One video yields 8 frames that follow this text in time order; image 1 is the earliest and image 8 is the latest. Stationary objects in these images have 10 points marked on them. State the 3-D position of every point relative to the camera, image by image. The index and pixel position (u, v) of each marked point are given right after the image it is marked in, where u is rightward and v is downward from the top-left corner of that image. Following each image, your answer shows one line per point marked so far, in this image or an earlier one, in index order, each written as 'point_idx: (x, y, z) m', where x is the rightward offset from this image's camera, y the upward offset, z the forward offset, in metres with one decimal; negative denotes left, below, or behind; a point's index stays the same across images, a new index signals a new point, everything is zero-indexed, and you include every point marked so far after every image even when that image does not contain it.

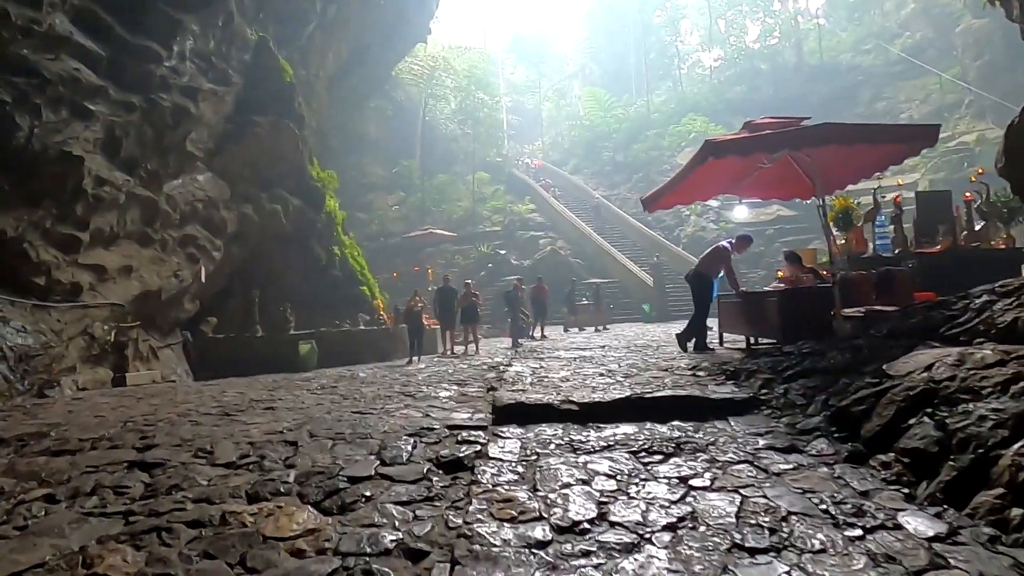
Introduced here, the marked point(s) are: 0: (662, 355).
0: (+1.6, -0.7, +7.2) m
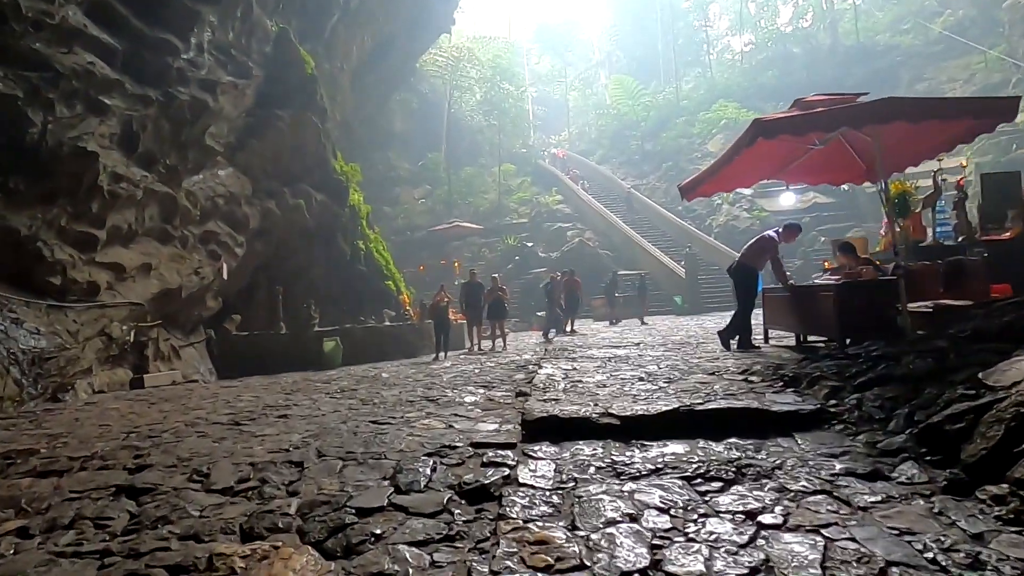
0: (+2.0, -0.7, +6.7) m
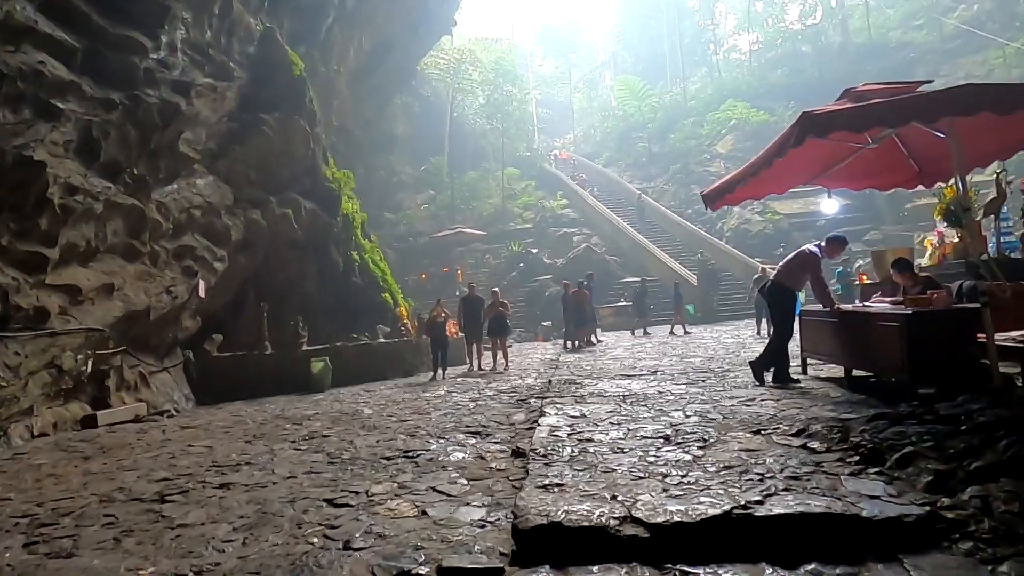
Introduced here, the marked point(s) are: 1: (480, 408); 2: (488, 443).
0: (+1.9, -0.9, +5.7) m
1: (-0.3, -1.3, +7.1) m
2: (-0.2, -1.2, +5.0) m
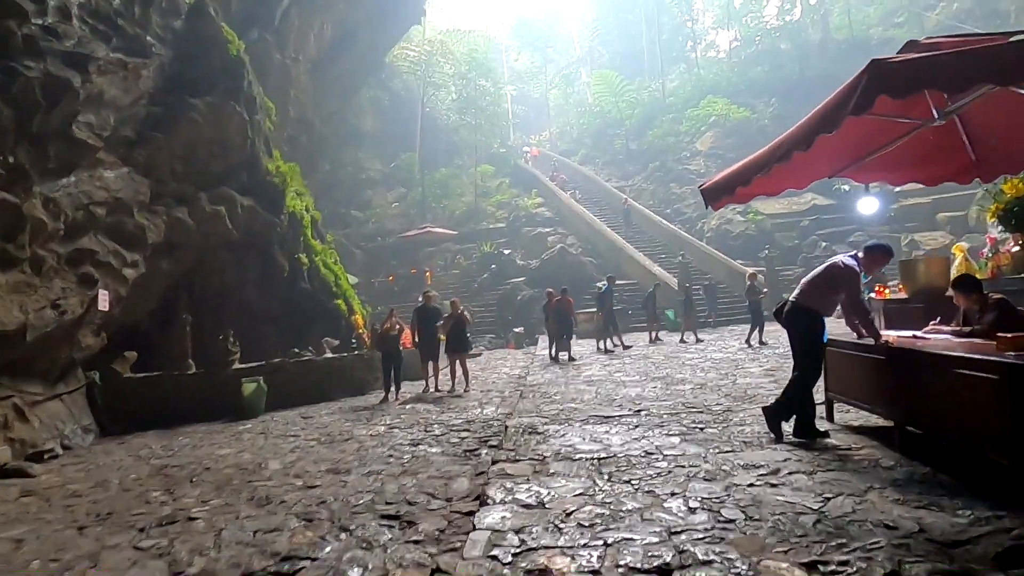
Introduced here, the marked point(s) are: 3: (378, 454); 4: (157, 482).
0: (+1.5, -1.1, +4.2) m
1: (-0.8, -1.4, +5.6) m
2: (-0.6, -1.3, +3.5) m
3: (-1.2, -1.5, +6.1) m
4: (-2.9, -1.6, +5.4) m
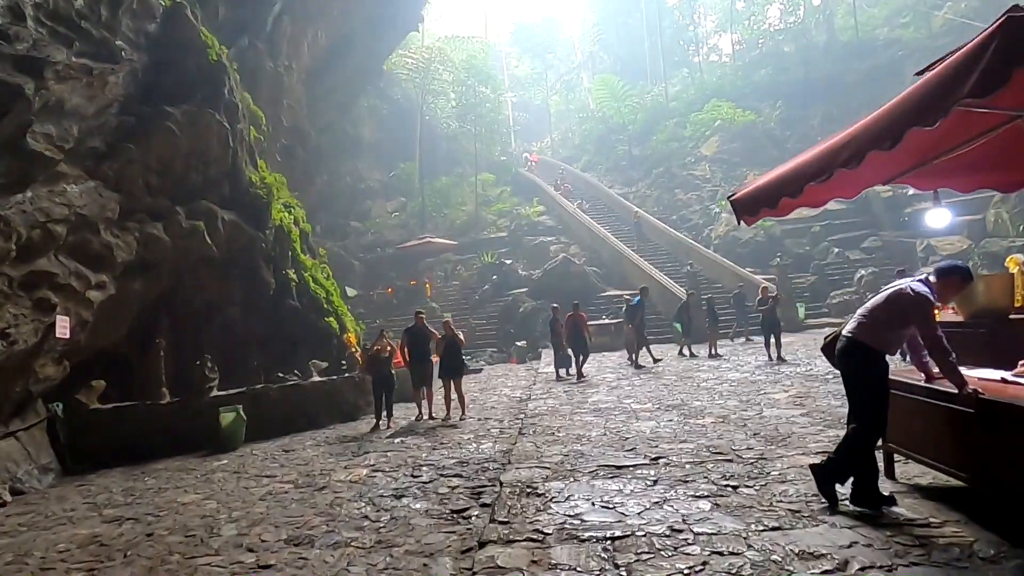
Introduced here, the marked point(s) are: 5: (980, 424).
0: (+1.5, -1.3, +3.4) m
1: (-0.8, -1.7, +4.7) m
2: (-0.6, -1.5, +2.6) m
3: (-1.3, -1.8, +5.2) m
4: (-2.9, -1.8, +4.5) m
5: (+2.4, -0.7, +3.4) m
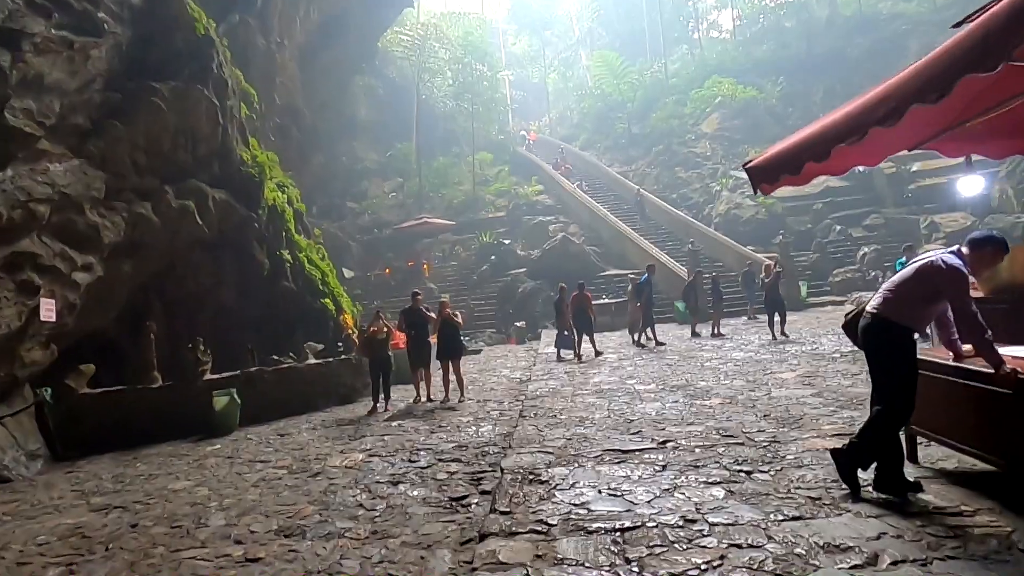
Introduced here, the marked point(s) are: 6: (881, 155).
0: (+1.5, -1.1, +3.1) m
1: (-0.8, -1.5, +4.5) m
2: (-0.6, -1.5, +2.4) m
3: (-1.3, -1.6, +5.0) m
4: (-2.9, -1.7, +4.3) m
5: (+2.4, -0.5, +3.1) m
6: (+2.1, +0.8, +3.8) m
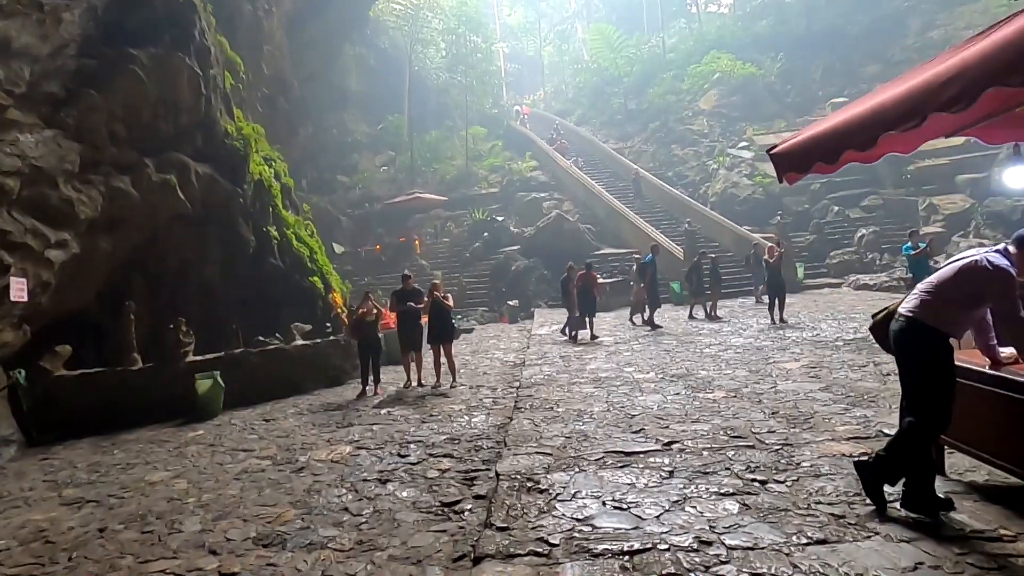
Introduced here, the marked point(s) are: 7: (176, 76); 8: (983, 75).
0: (+1.5, -1.1, +2.8) m
1: (-0.8, -1.5, +4.2) m
2: (-0.6, -1.5, +2.1) m
3: (-1.3, -1.5, +4.7) m
4: (-2.9, -1.6, +4.0) m
5: (+2.4, -0.6, +2.8) m
6: (+2.1, +0.8, +3.5) m
7: (-5.6, +3.5, +11.0) m
8: (+1.6, +0.8, +2.3) m
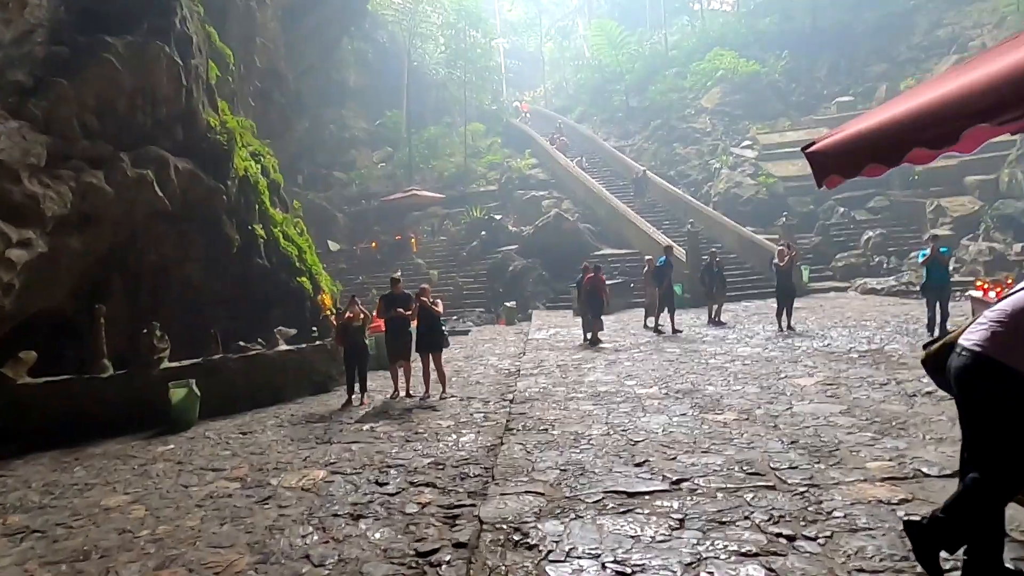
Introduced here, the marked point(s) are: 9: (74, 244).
0: (+1.4, -1.3, +2.3) m
1: (-0.9, -1.5, +3.6) m
2: (-0.7, -1.6, +1.6) m
3: (-1.4, -1.6, +4.1) m
4: (-3.0, -1.7, +3.4) m
5: (+2.3, -0.7, +2.3) m
6: (+2.1, +0.7, +2.9) m
7: (-5.6, +3.5, +10.4) m
8: (+1.6, +0.6, +1.8) m
9: (-6.3, +0.6, +9.5) m
